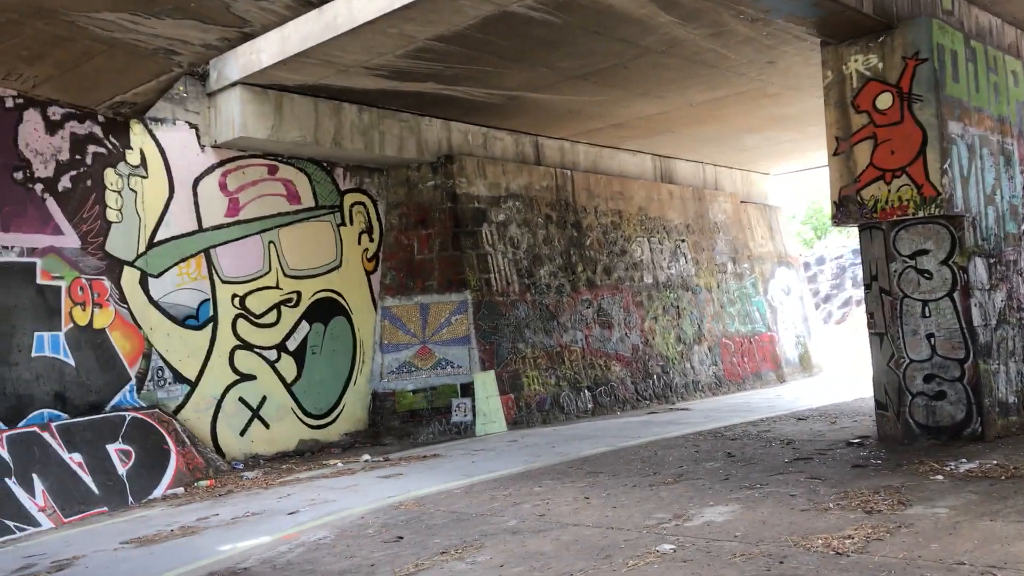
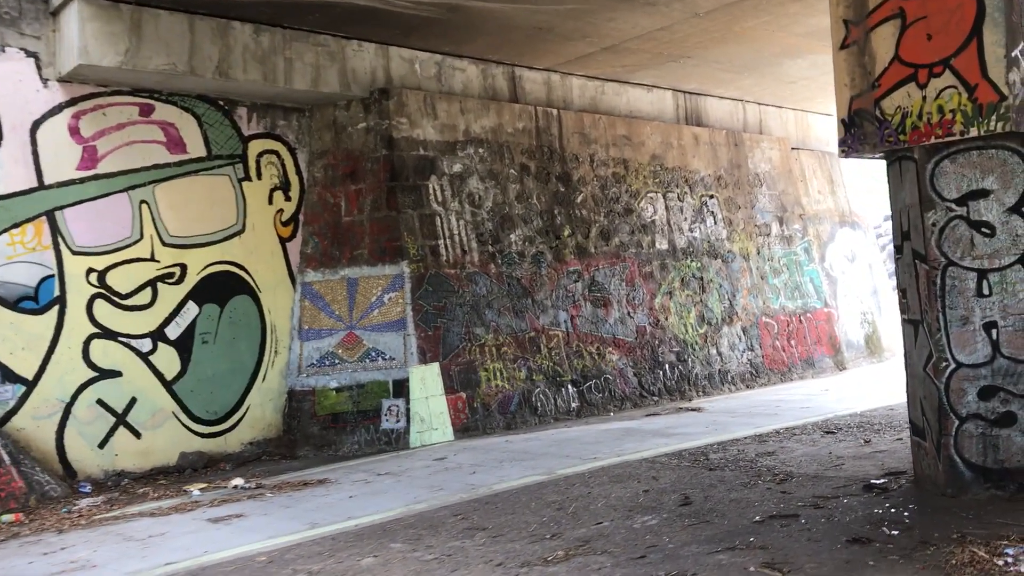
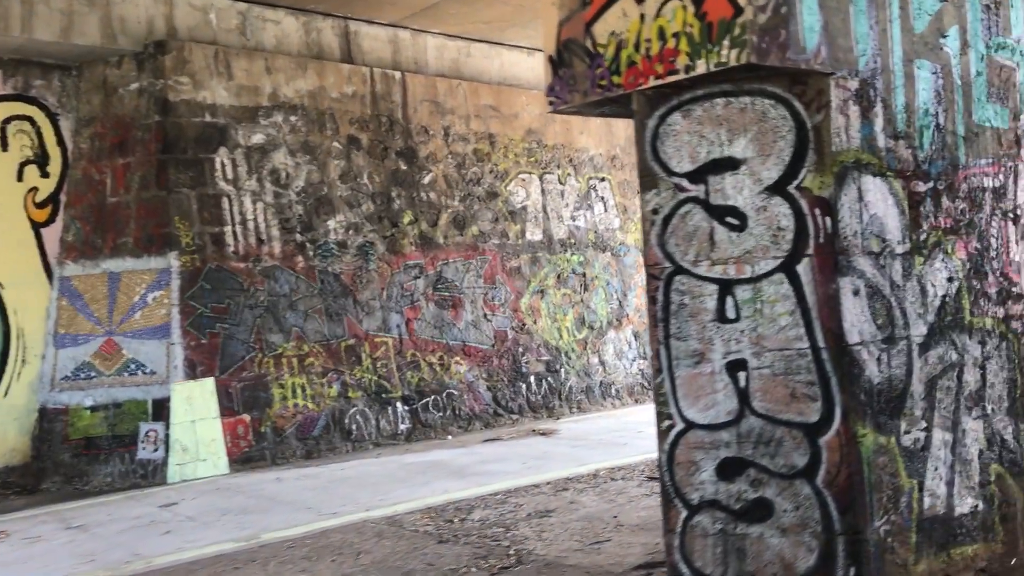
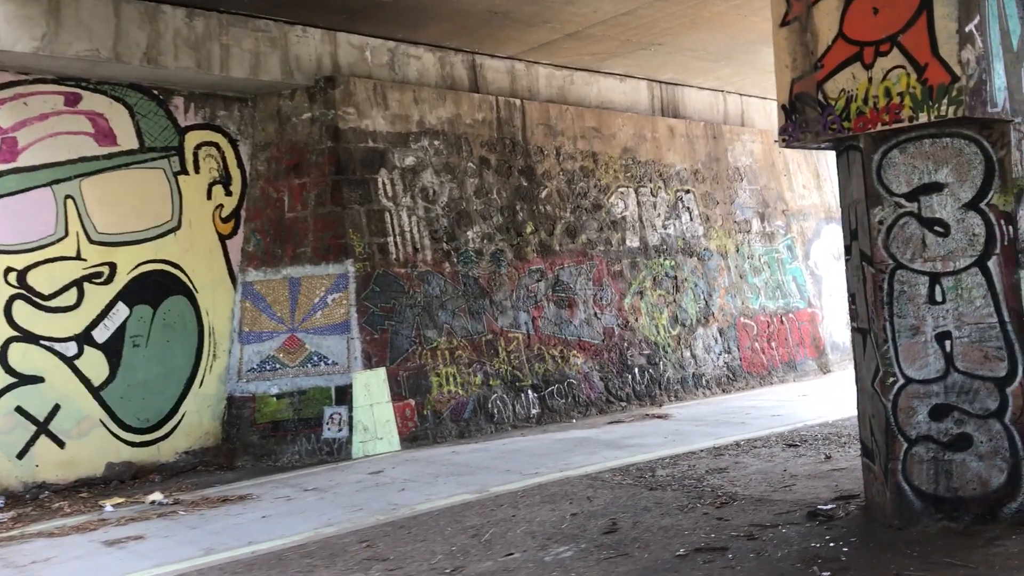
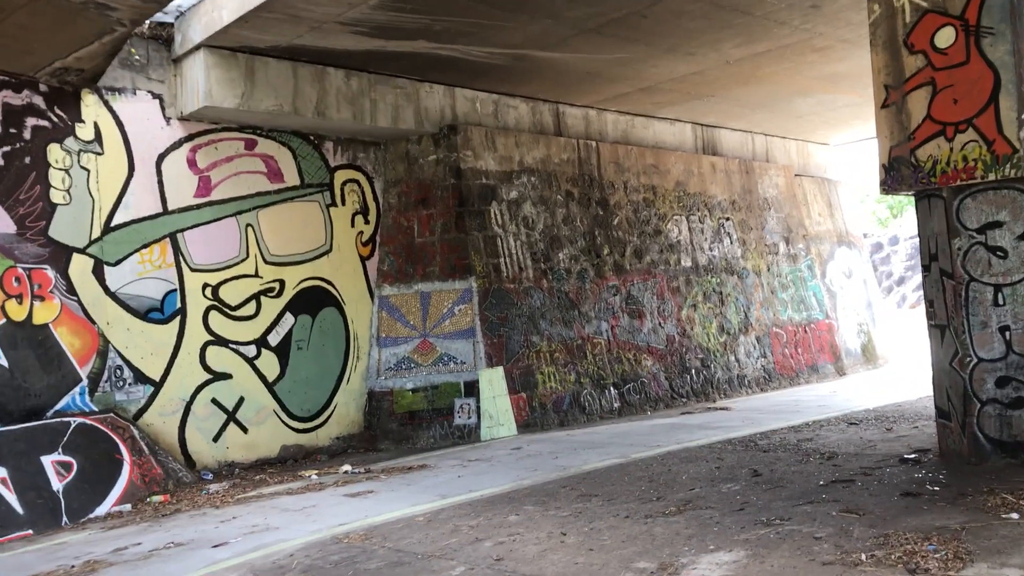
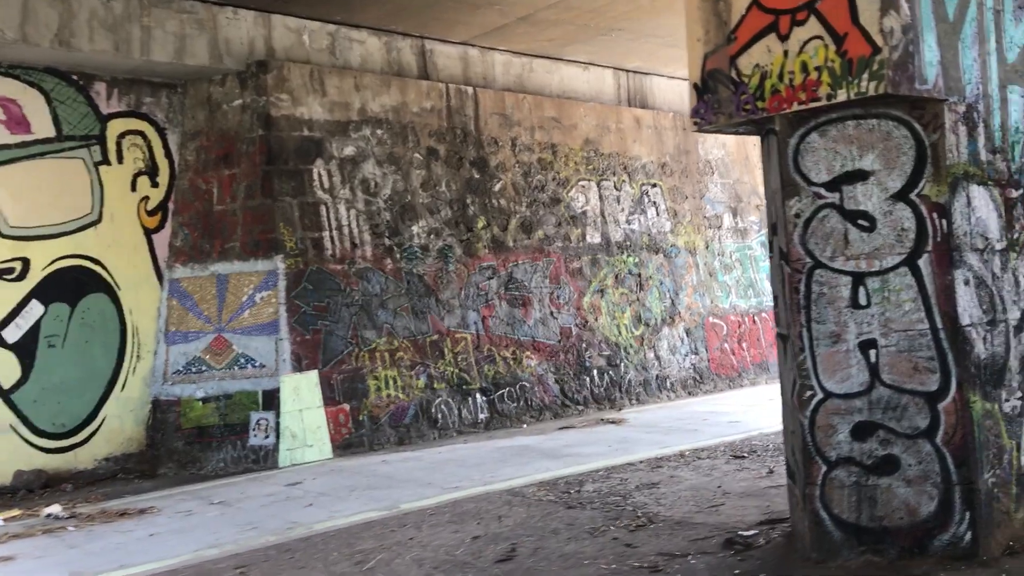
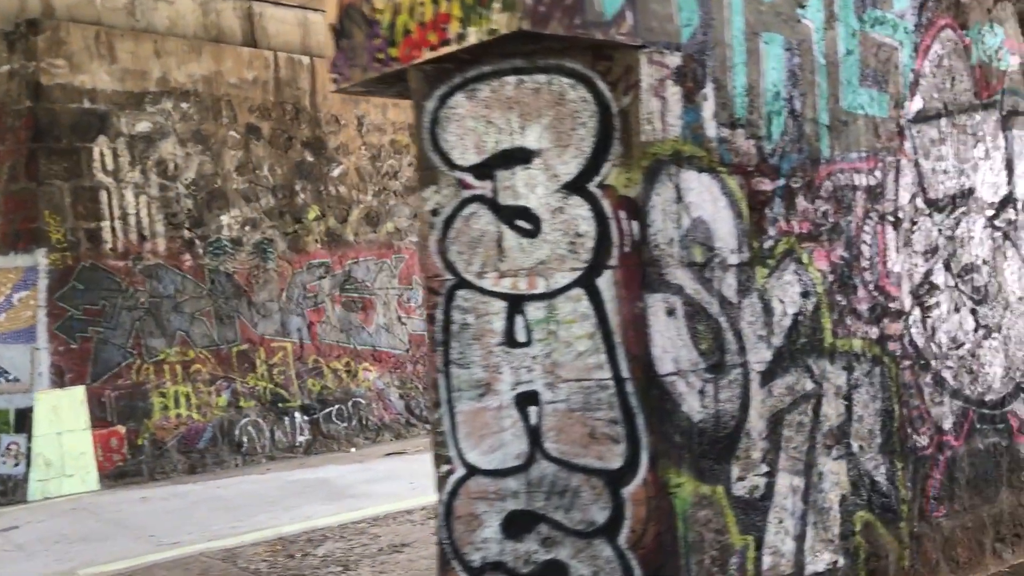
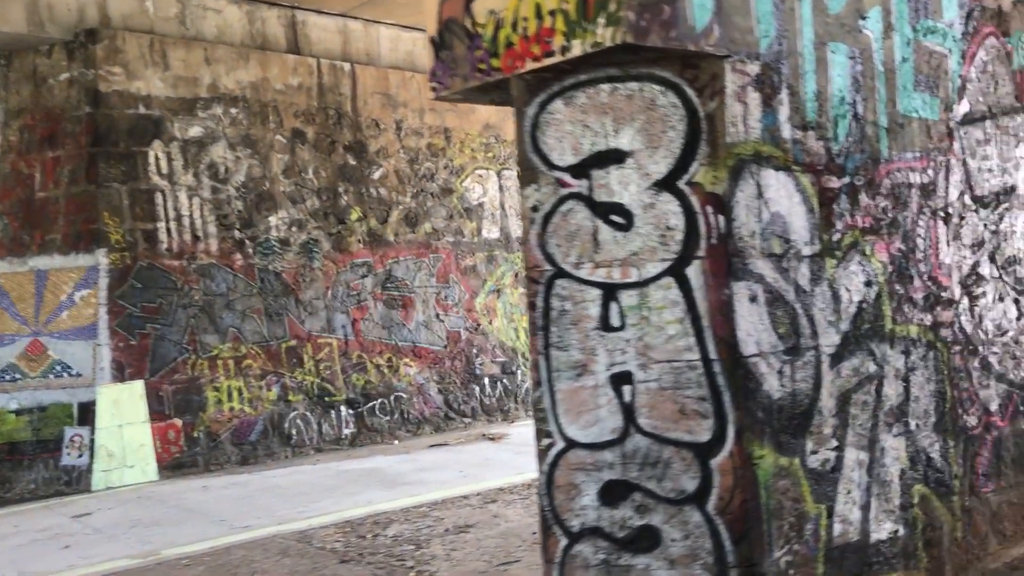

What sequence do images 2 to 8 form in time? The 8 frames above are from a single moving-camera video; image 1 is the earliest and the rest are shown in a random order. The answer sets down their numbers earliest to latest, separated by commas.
5, 2, 4, 6, 3, 8, 7
